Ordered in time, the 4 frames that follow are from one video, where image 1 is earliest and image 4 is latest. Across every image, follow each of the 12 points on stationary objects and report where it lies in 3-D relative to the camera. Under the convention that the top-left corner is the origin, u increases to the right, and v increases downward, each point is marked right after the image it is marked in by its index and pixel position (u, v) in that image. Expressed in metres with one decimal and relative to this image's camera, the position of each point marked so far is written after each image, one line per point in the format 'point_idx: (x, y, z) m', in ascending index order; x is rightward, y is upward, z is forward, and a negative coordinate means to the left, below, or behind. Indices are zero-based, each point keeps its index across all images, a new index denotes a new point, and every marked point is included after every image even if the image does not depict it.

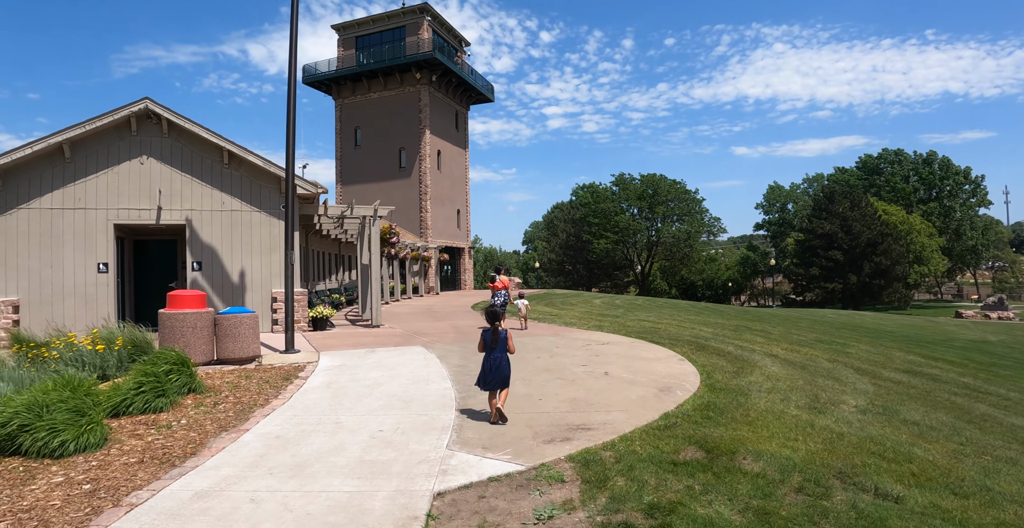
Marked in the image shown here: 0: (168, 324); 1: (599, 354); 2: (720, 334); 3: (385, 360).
0: (-5.0, -0.9, +8.6) m
1: (+1.5, -1.5, +9.9) m
2: (+5.5, -1.9, +15.7) m
3: (-2.0, -1.5, +9.1) m
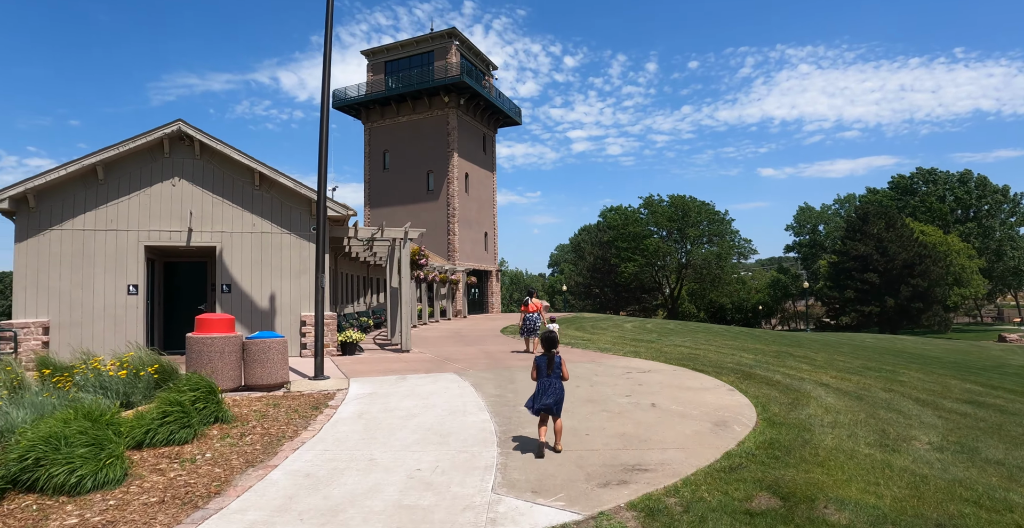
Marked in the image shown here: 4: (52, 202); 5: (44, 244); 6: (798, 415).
0: (-4.5, -1.2, +8.3) m
1: (+2.1, -1.9, +9.4) m
2: (+6.3, -2.5, +15.0) m
3: (-1.4, -1.8, +8.7) m
4: (-9.4, +1.3, +12.0) m
5: (-9.5, +0.4, +11.9) m
6: (+3.9, -2.0, +8.0) m
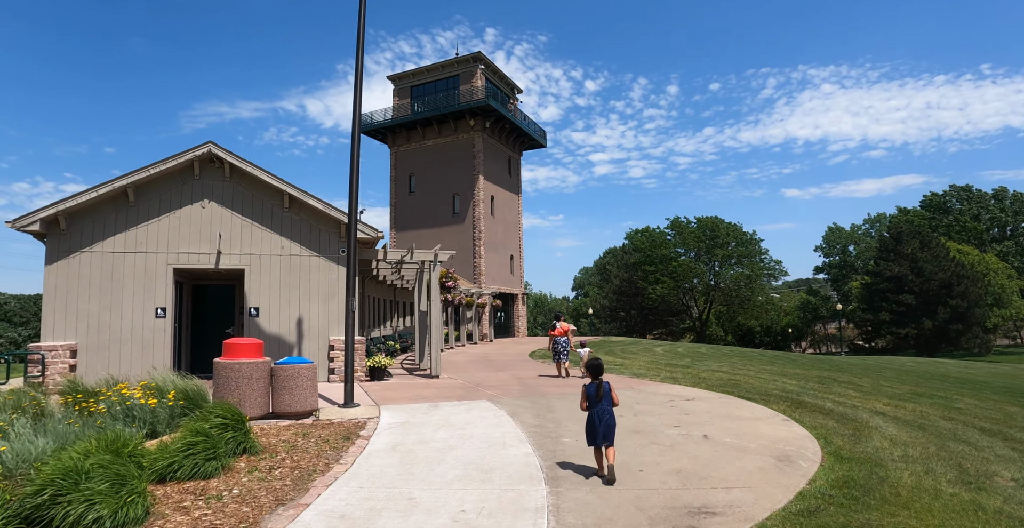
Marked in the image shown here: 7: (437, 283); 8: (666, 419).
0: (-4.0, -1.5, +8.1) m
1: (+2.6, -2.2, +8.8) m
2: (+7.1, -3.0, +14.2) m
3: (-0.8, -2.2, +8.3) m
4: (-8.7, +0.8, +12.0) m
5: (-8.8, -0.1, +11.9) m
6: (+4.4, -2.3, +7.3) m
7: (-1.8, -0.5, +14.2) m
8: (+2.1, -2.2, +8.2) m
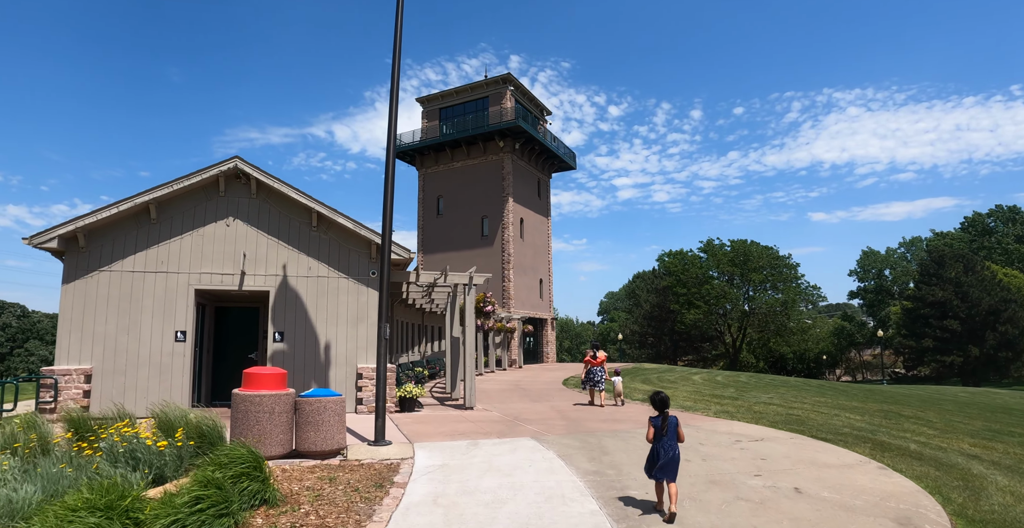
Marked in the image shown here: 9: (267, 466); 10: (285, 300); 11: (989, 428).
0: (-3.3, -1.8, +7.2) m
1: (+3.3, -2.5, +7.7) m
2: (+8.0, -3.5, +12.9) m
3: (-0.2, -2.4, +7.3) m
4: (-7.9, +0.4, +11.4) m
5: (-8.0, -0.5, +11.3) m
6: (+5.0, -2.5, +6.1) m
7: (-0.9, -1.0, +13.3) m
8: (+2.8, -2.4, +7.1) m
9: (-2.5, -2.1, +6.1) m
10: (-4.6, -0.7, +11.8) m
11: (+12.7, -4.4, +15.6) m
